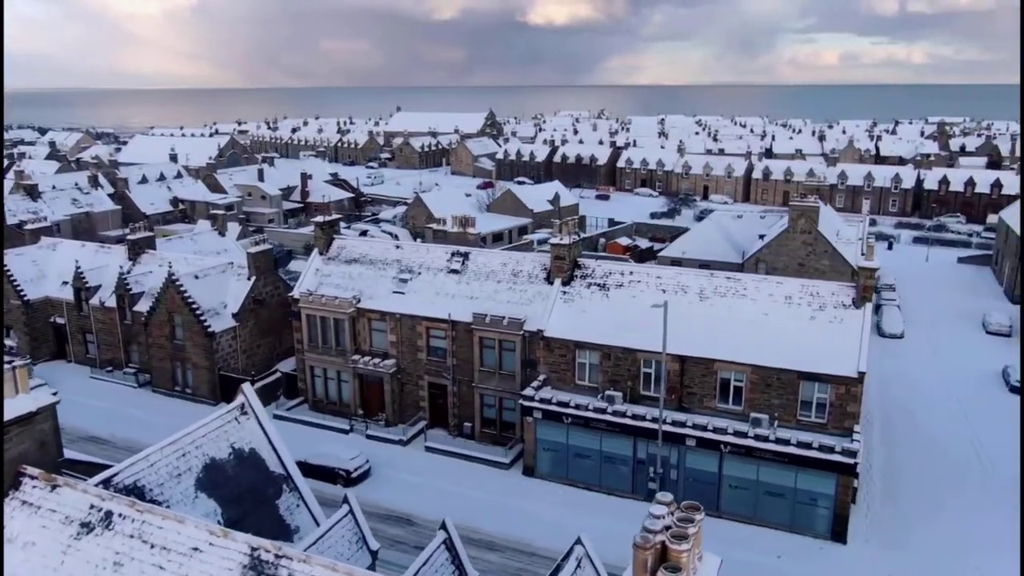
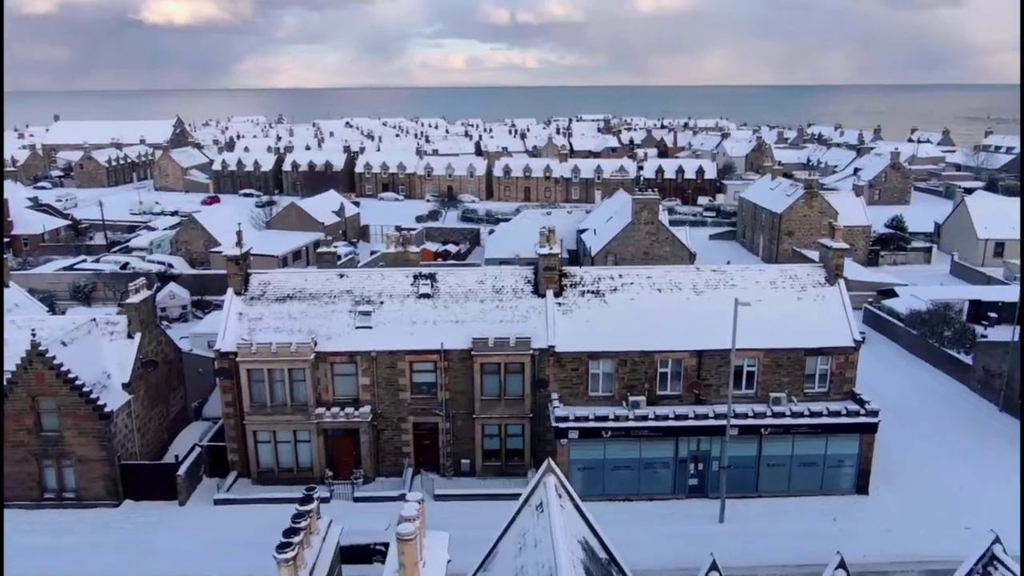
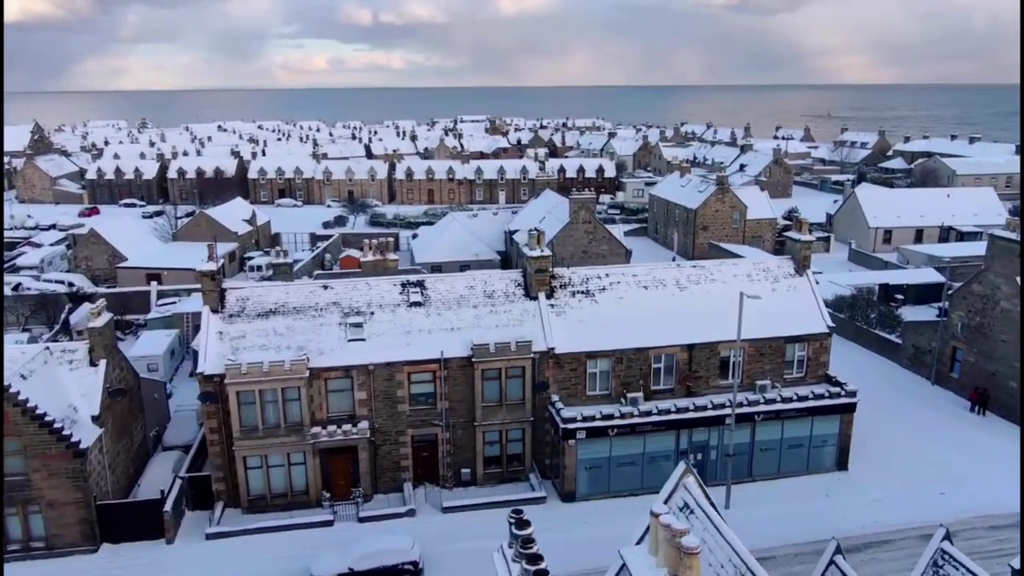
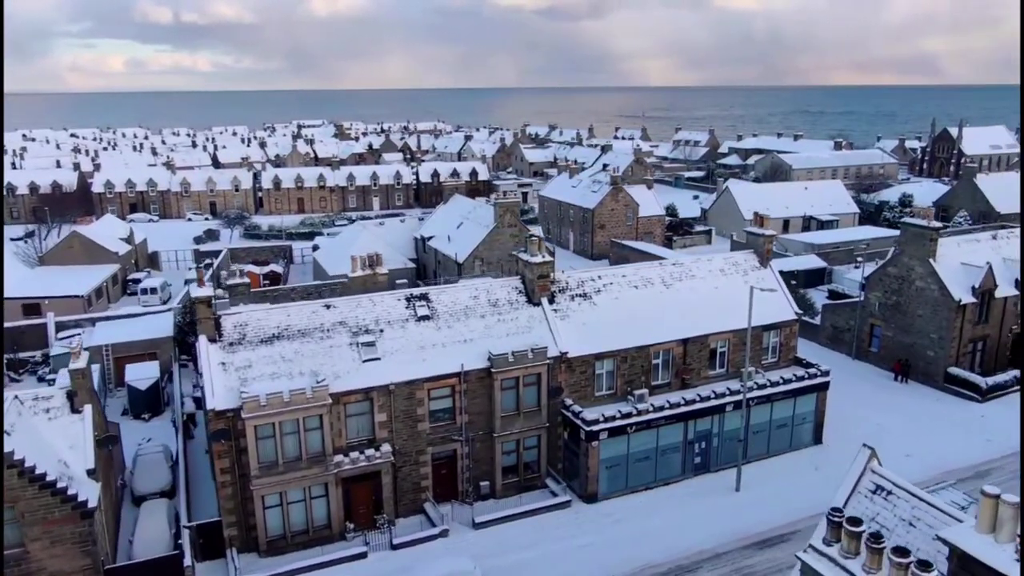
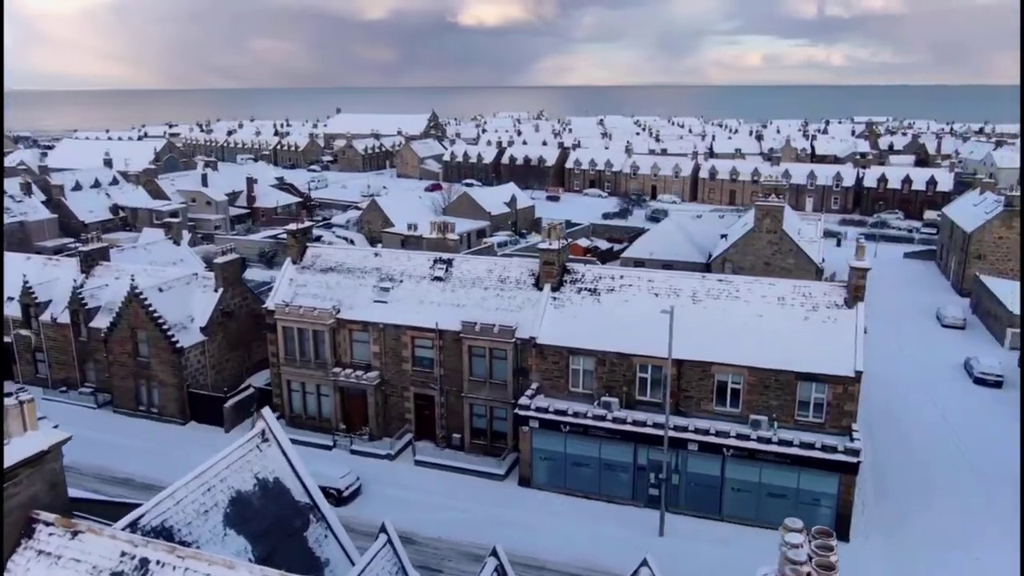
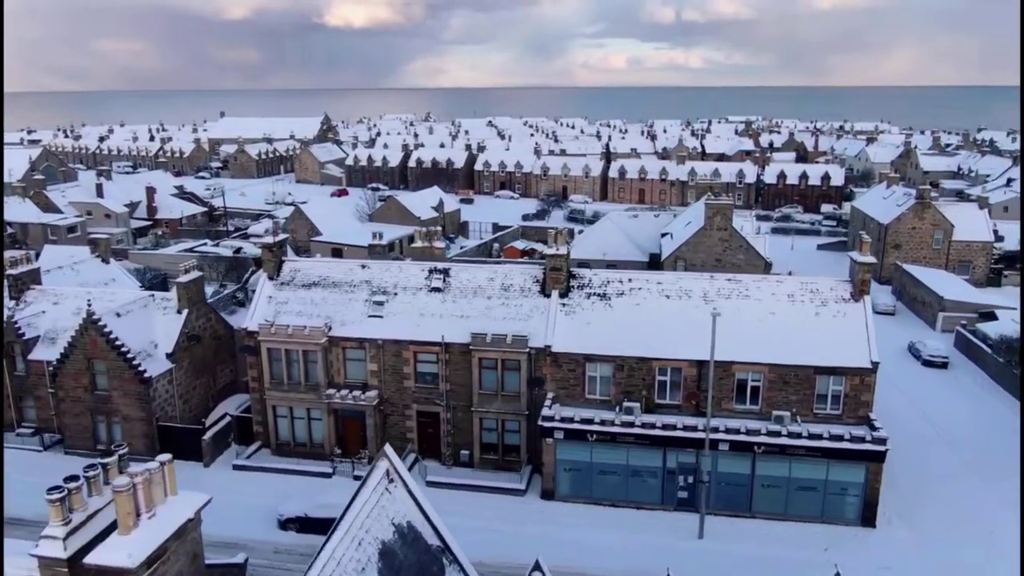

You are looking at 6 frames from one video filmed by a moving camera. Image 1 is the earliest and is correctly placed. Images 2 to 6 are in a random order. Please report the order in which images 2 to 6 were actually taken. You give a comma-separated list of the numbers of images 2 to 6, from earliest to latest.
5, 6, 2, 3, 4
